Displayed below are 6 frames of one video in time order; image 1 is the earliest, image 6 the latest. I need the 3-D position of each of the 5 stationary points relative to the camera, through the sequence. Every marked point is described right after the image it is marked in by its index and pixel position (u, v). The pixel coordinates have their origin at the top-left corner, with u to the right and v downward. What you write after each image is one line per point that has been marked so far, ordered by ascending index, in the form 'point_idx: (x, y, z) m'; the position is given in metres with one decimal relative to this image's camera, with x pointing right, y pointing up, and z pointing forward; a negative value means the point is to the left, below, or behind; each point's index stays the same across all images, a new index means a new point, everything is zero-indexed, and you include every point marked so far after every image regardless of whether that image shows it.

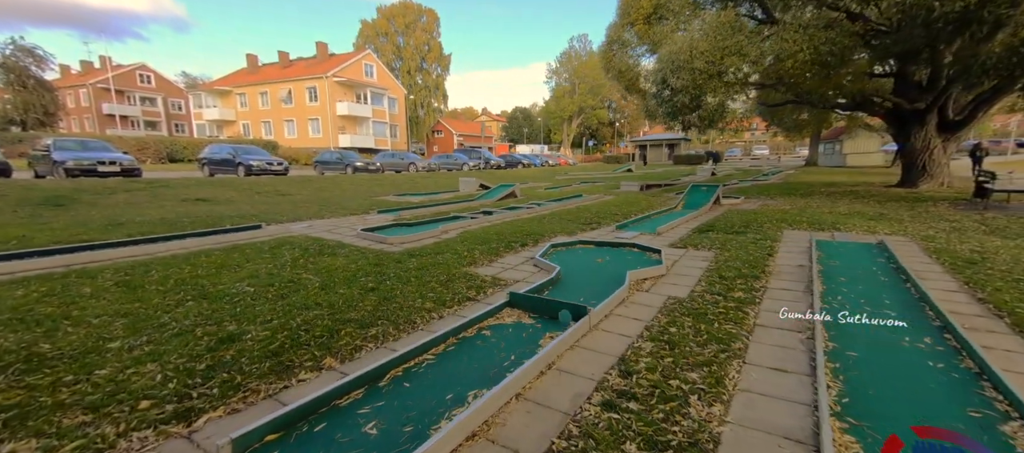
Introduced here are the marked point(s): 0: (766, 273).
0: (+2.7, -0.5, +4.2) m
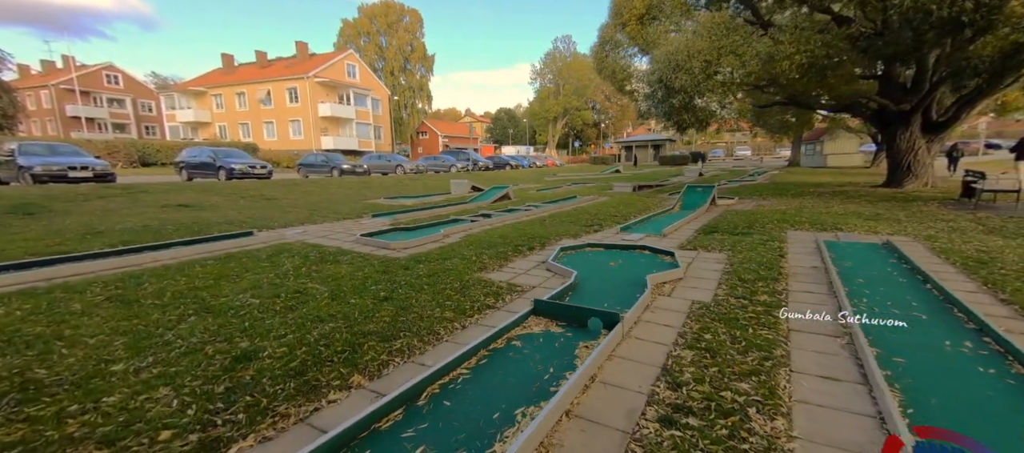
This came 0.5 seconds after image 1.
0: (+2.8, -0.5, +4.2) m
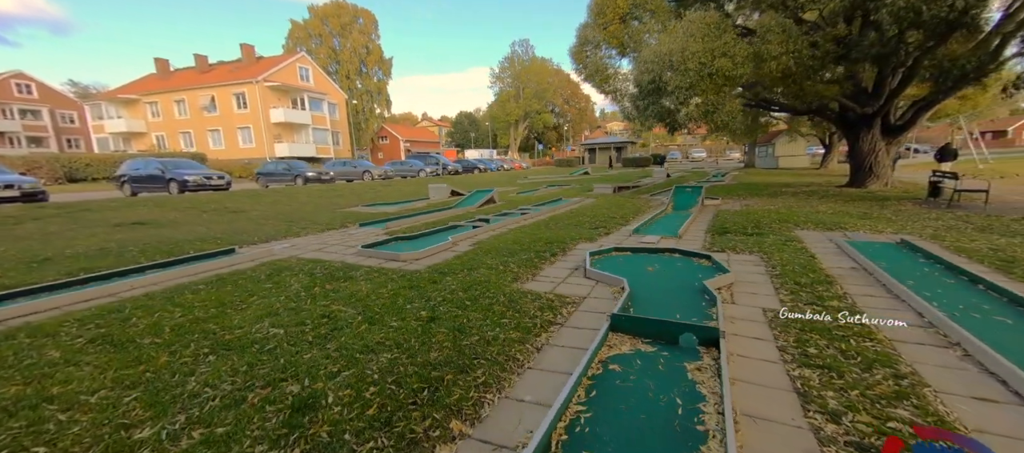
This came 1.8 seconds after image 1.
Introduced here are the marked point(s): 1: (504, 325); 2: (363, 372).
0: (+3.2, -0.5, +4.2) m
1: (-0.1, -0.7, +3.1) m
2: (-0.9, -0.9, +2.4) m
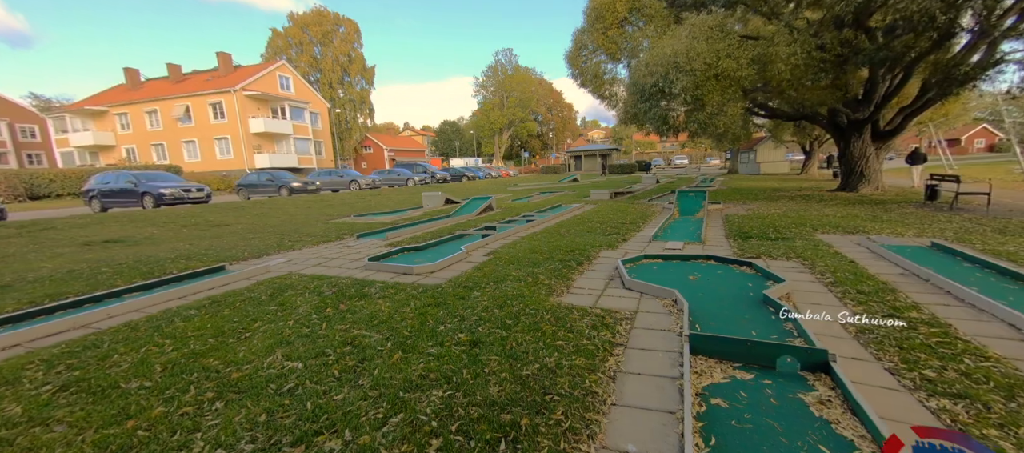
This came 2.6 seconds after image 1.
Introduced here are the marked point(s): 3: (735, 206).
0: (+3.6, -0.5, +3.9) m
1: (+0.3, -0.8, +2.7) m
2: (-0.5, -0.9, +1.9) m
3: (+6.1, +0.6, +11.2) m
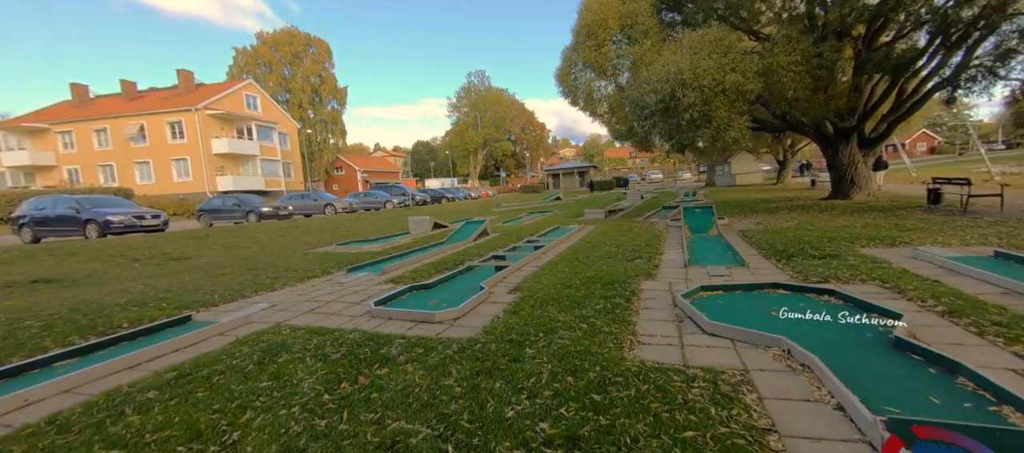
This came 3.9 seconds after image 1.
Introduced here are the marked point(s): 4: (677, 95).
0: (+4.1, -0.7, +3.3) m
1: (+0.9, -1.0, +1.9) m
2: (+0.2, -1.1, +1.1) m
3: (+6.1, +0.1, +10.8) m
4: (+4.0, +3.2, +9.8) m
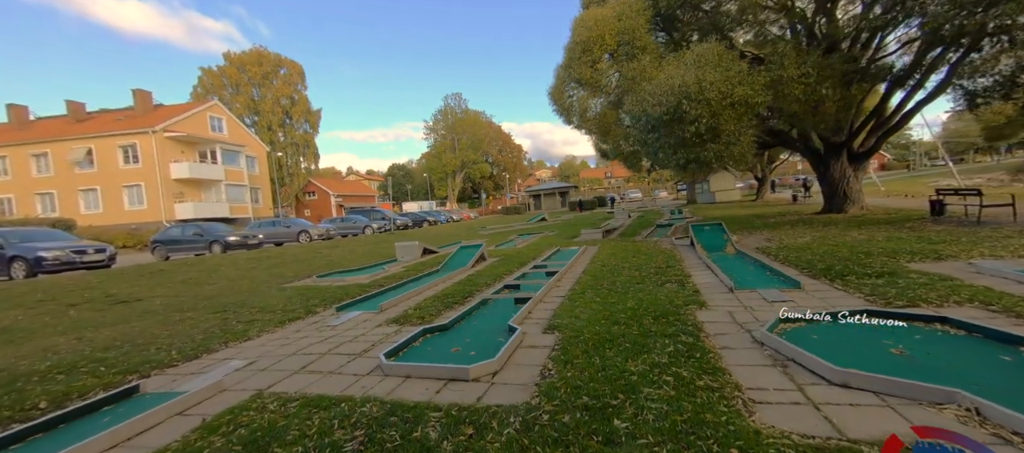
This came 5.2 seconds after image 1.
0: (+4.5, -0.8, +2.7) m
1: (+1.4, -1.1, +1.1) m
2: (+0.8, -1.2, +0.3) m
3: (+6.1, -0.3, +10.4) m
4: (+3.9, +2.7, +9.4) m
